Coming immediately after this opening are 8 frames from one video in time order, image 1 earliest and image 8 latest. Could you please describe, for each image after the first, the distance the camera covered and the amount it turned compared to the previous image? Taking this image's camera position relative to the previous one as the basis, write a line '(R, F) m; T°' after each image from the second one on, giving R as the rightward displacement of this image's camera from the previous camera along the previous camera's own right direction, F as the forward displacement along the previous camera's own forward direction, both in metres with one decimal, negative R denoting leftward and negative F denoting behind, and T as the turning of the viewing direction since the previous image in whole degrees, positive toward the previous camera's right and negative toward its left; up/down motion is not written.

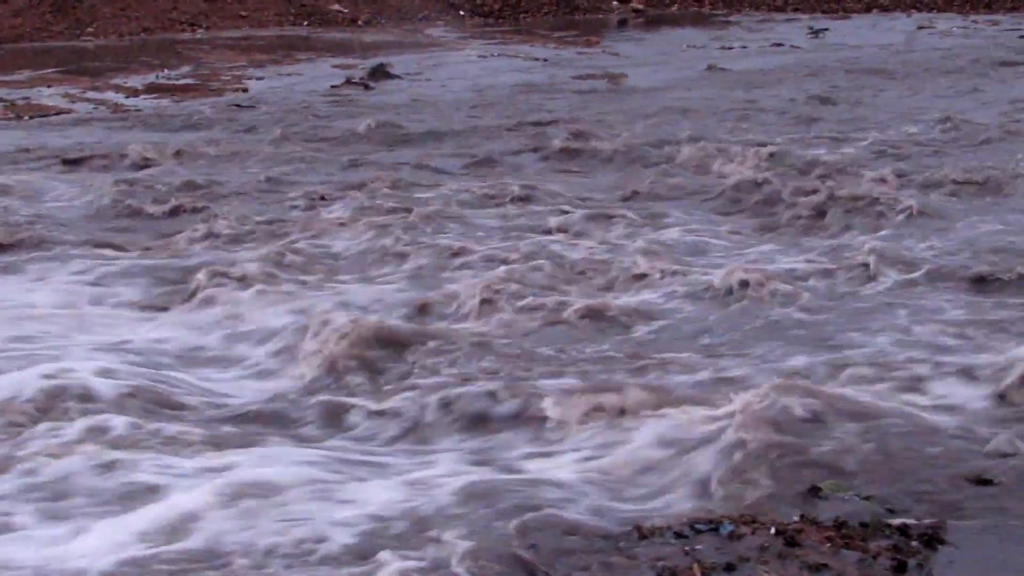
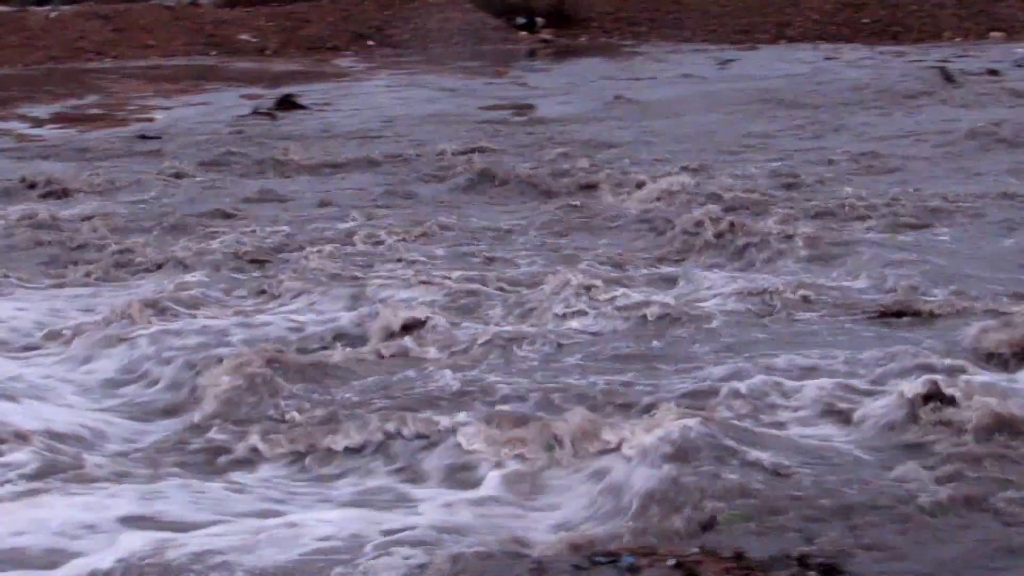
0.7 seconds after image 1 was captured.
(0.0, 0.0) m; +4°
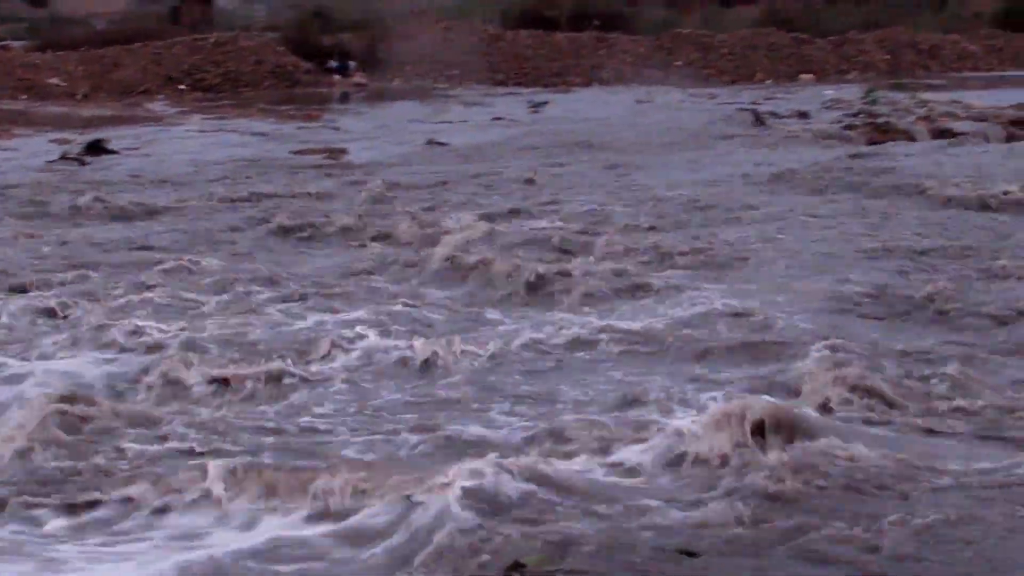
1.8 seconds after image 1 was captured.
(+0.1, +0.4) m; +8°
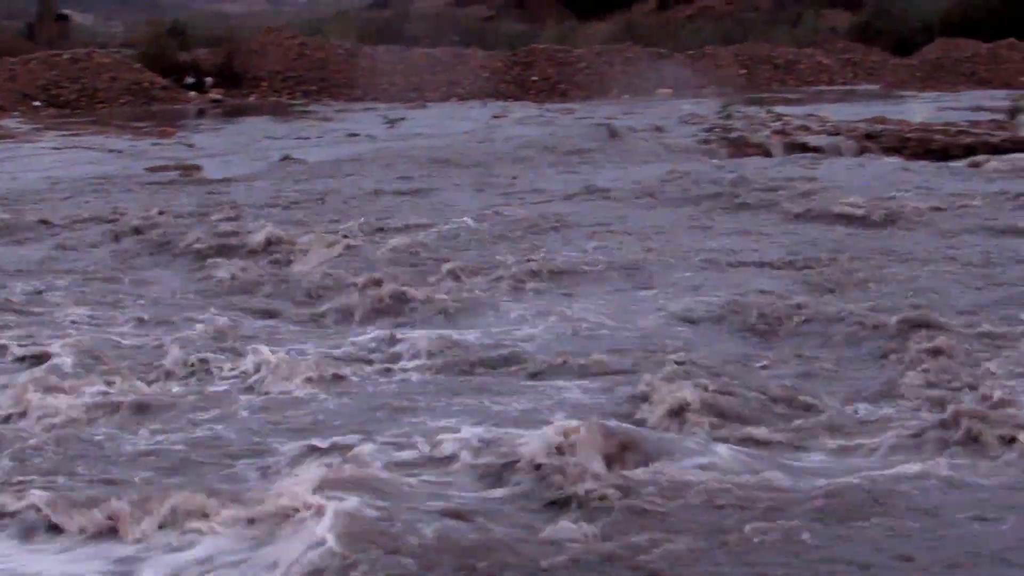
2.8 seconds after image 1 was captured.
(+0.2, +0.3) m; +5°
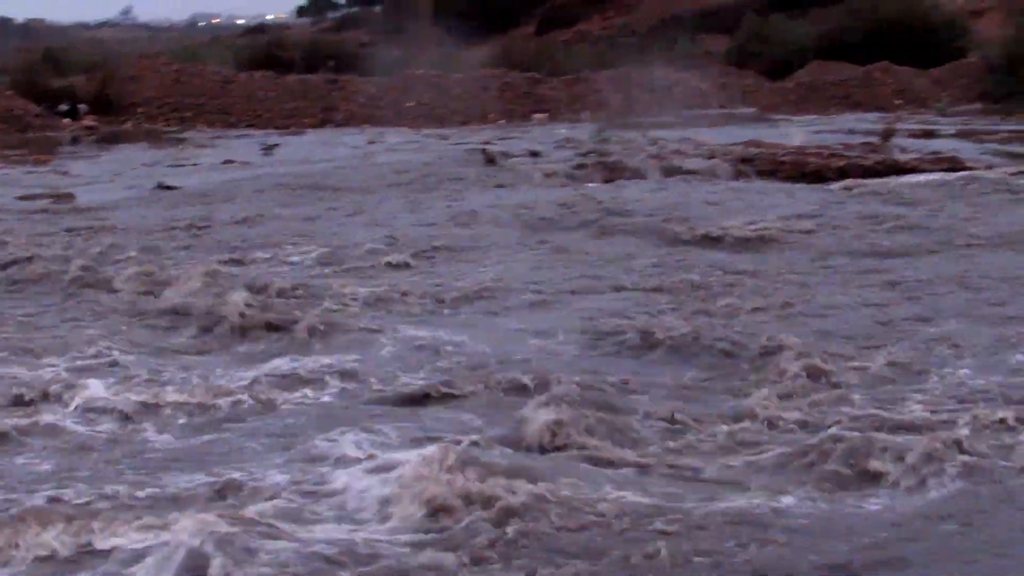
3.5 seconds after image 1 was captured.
(+0.2, +0.2) m; +4°
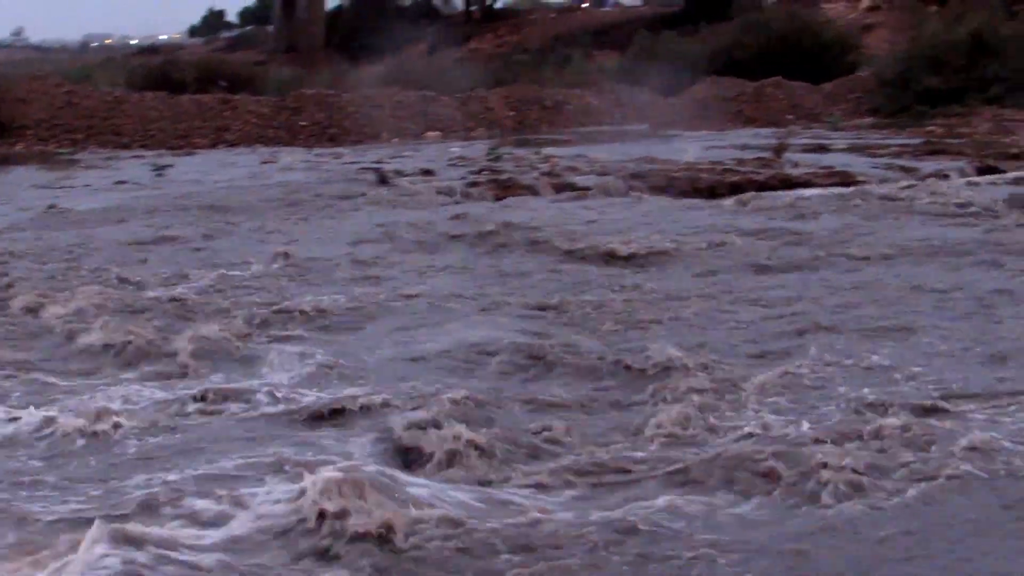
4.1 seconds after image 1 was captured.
(+0.2, +0.1) m; +3°
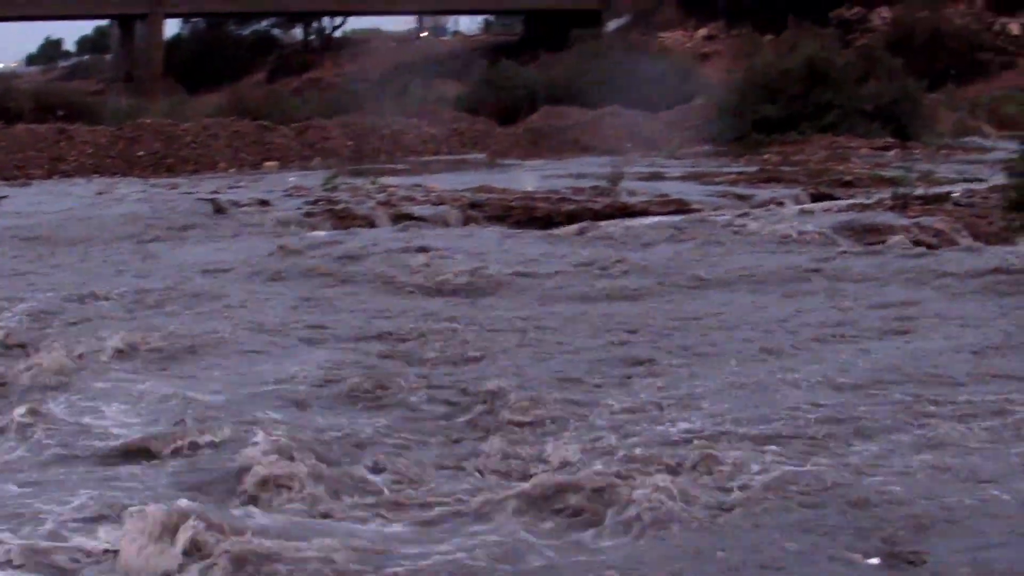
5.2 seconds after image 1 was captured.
(+0.6, +0.1) m; +4°
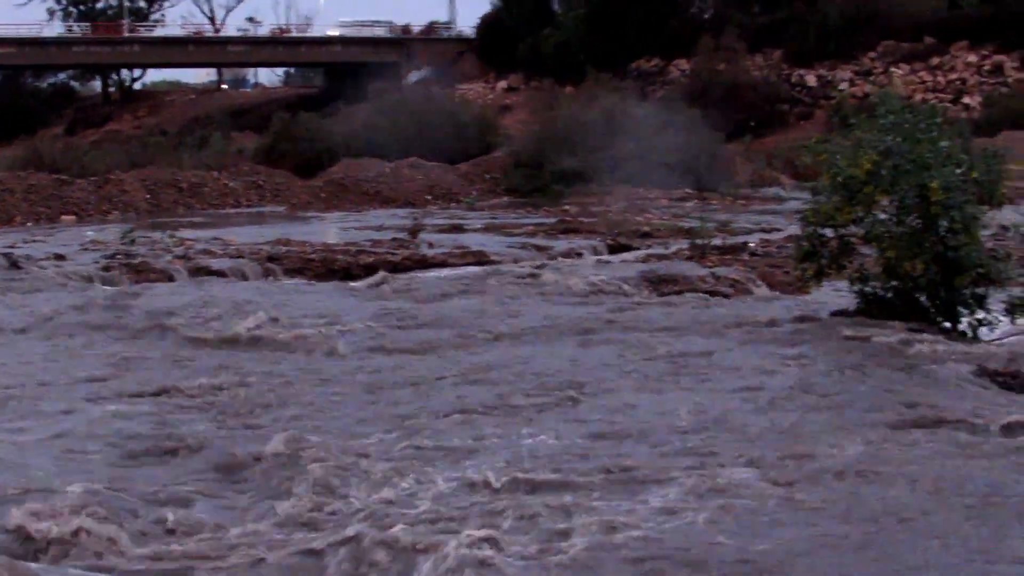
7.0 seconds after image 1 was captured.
(+0.8, 0.0) m; +4°
